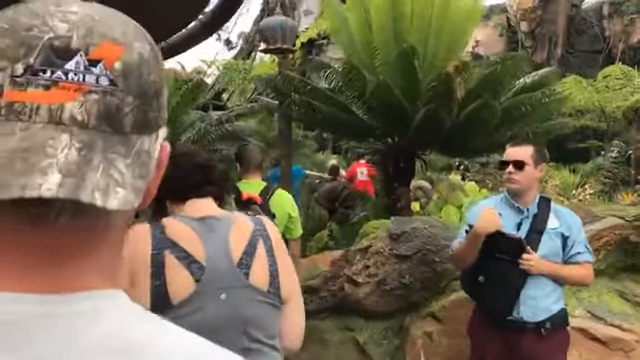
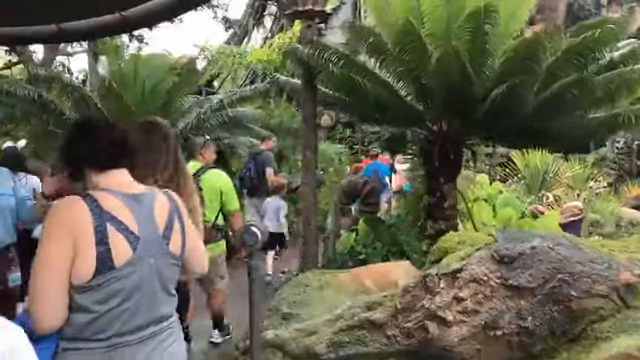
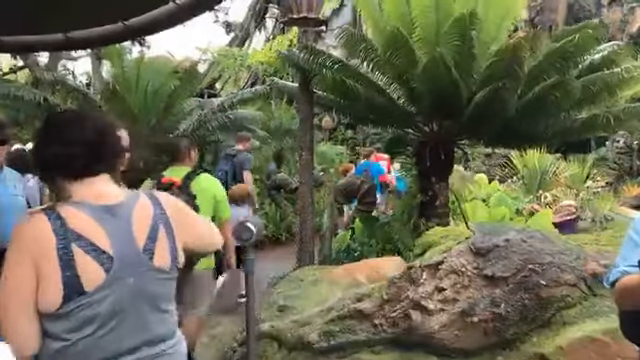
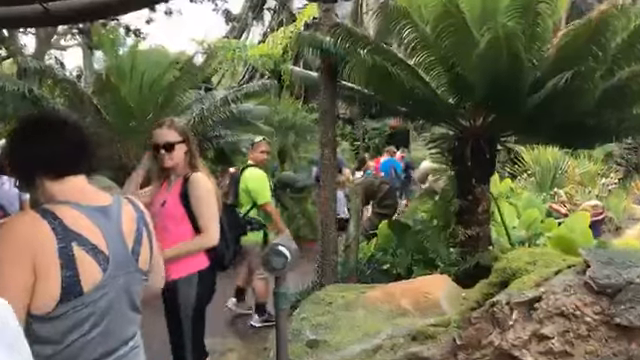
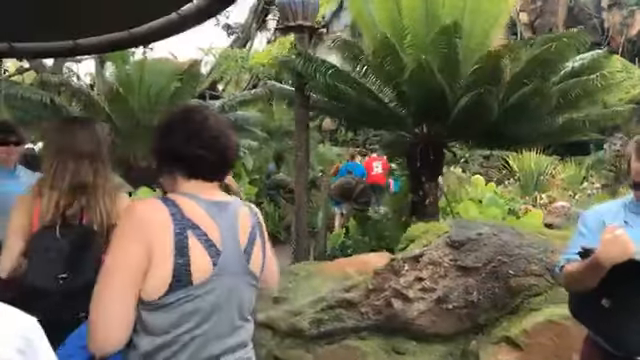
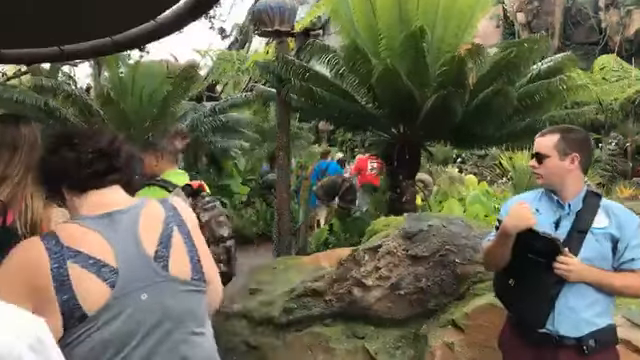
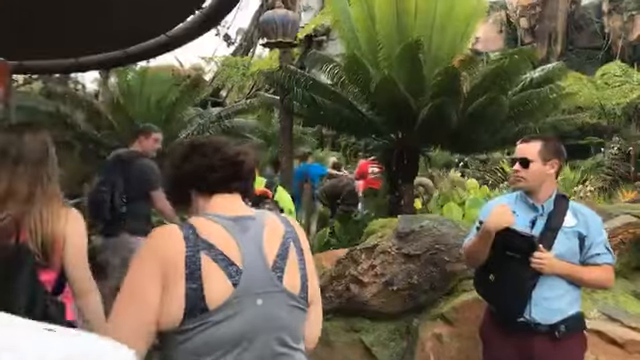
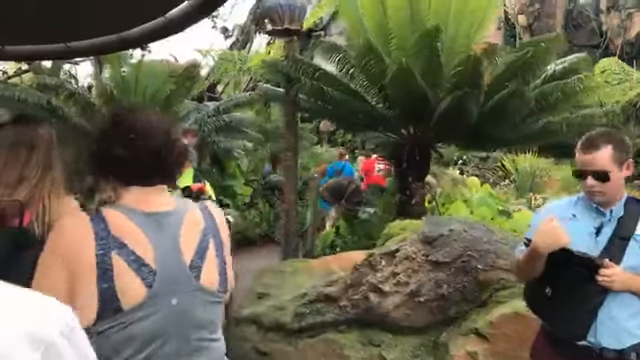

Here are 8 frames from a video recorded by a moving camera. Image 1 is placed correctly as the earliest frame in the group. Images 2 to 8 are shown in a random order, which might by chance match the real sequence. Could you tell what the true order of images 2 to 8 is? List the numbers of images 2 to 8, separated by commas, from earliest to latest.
7, 6, 8, 5, 3, 2, 4
